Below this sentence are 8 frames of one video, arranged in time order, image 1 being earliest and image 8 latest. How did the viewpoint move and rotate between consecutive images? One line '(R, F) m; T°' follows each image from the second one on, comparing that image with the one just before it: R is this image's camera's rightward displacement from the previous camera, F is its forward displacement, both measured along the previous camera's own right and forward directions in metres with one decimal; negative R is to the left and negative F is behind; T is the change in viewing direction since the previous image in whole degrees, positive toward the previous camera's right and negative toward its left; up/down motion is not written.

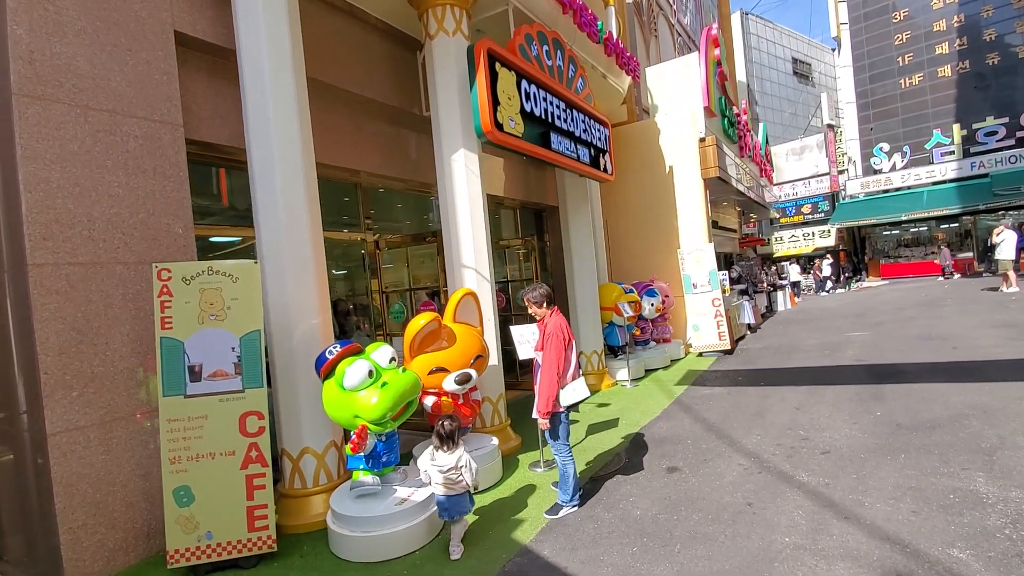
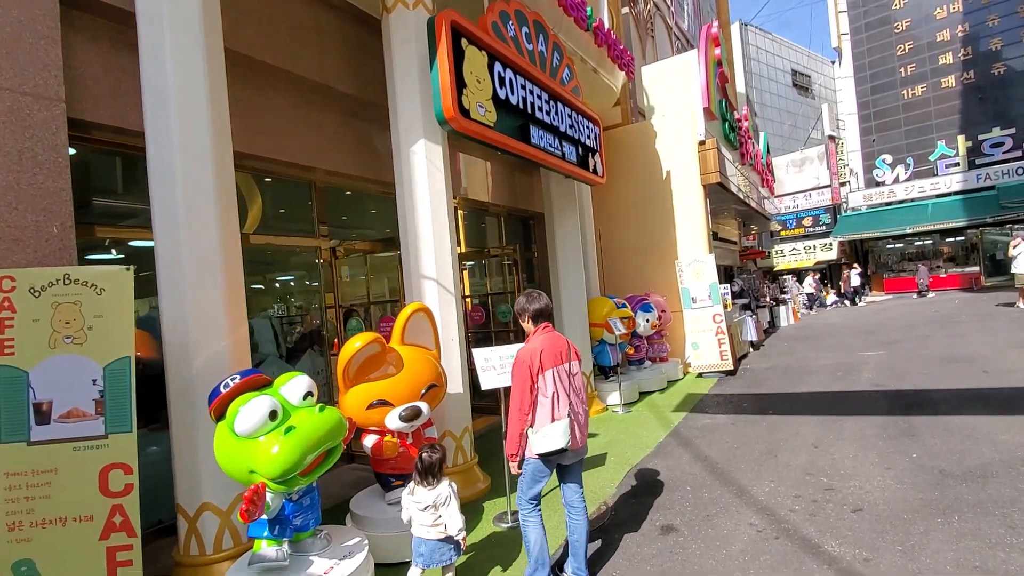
(+0.3, +0.8) m; 0°
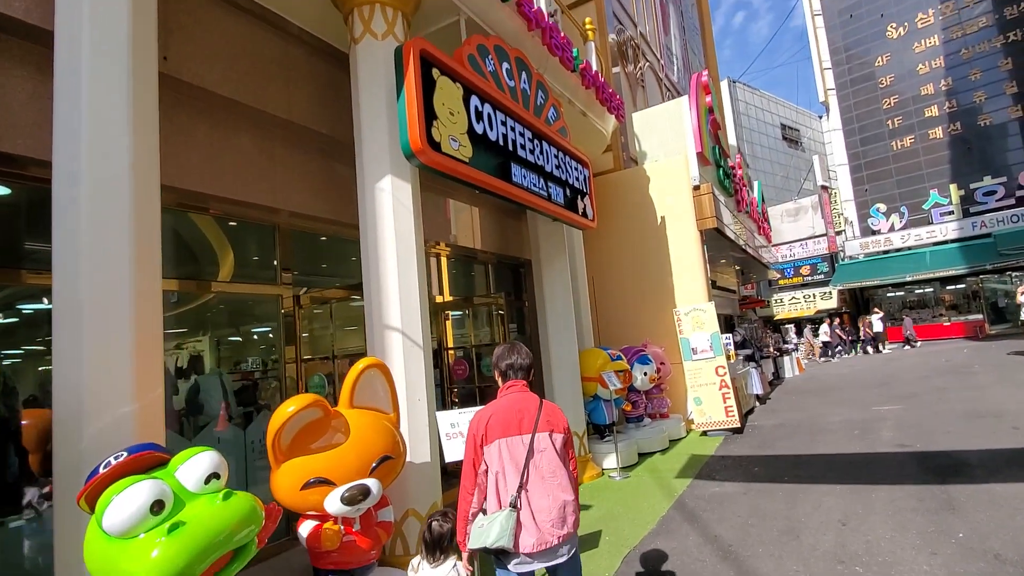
(+0.2, +0.5) m; 0°
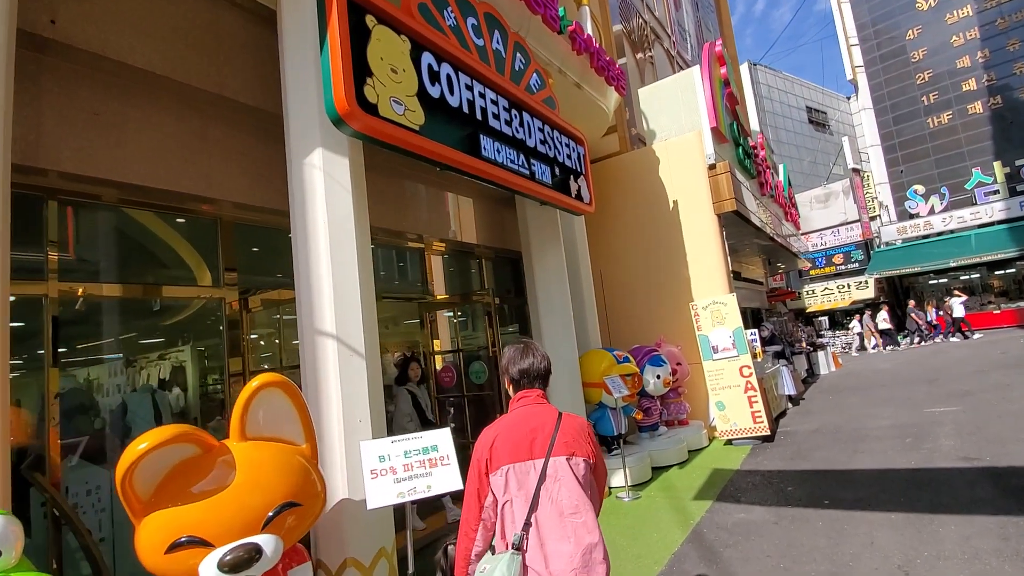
(+0.4, +0.8) m; -3°
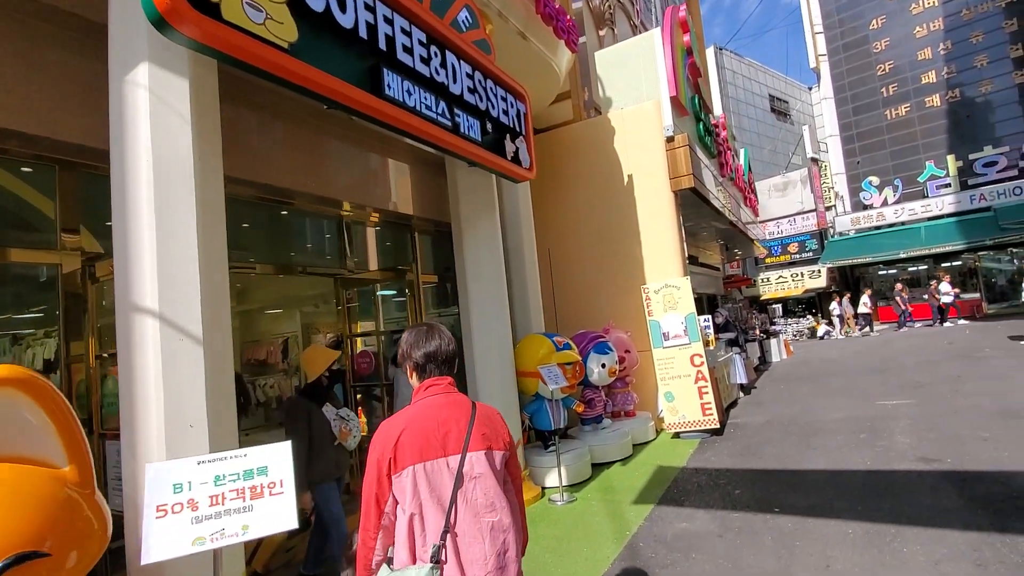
(+0.4, +0.7) m; +4°
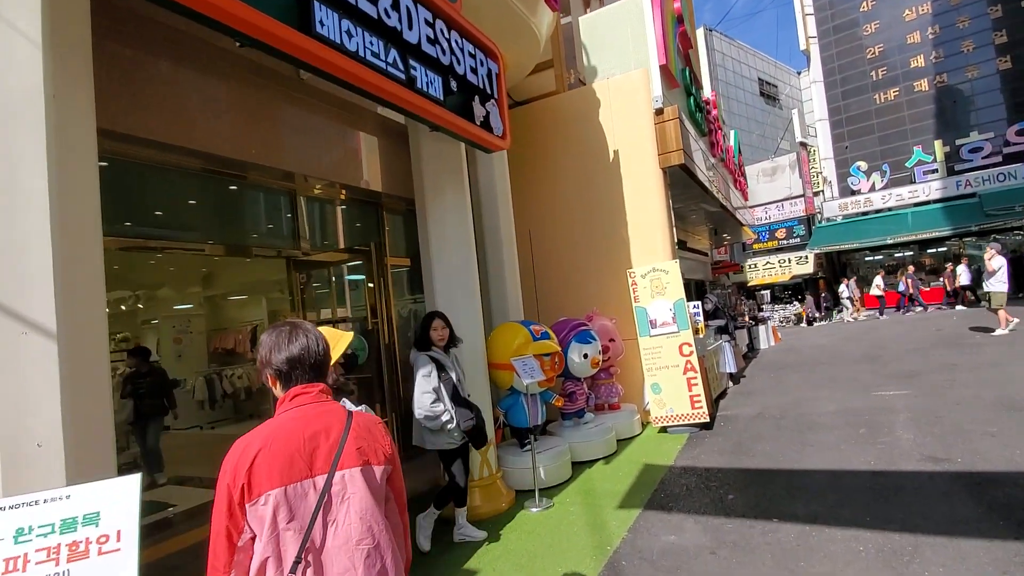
(+0.1, +0.5) m; +1°
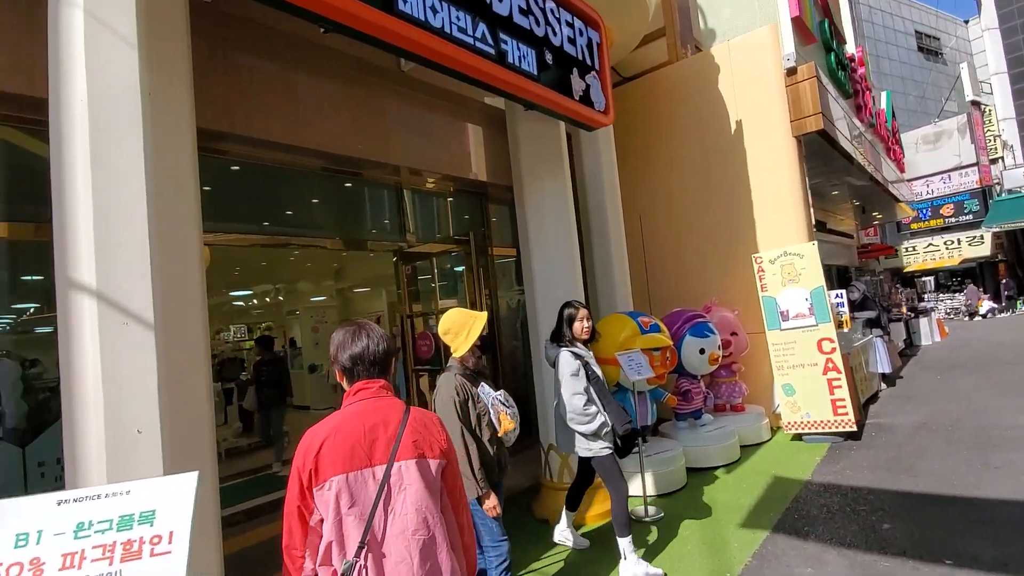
(+0.1, +0.3) m; -13°
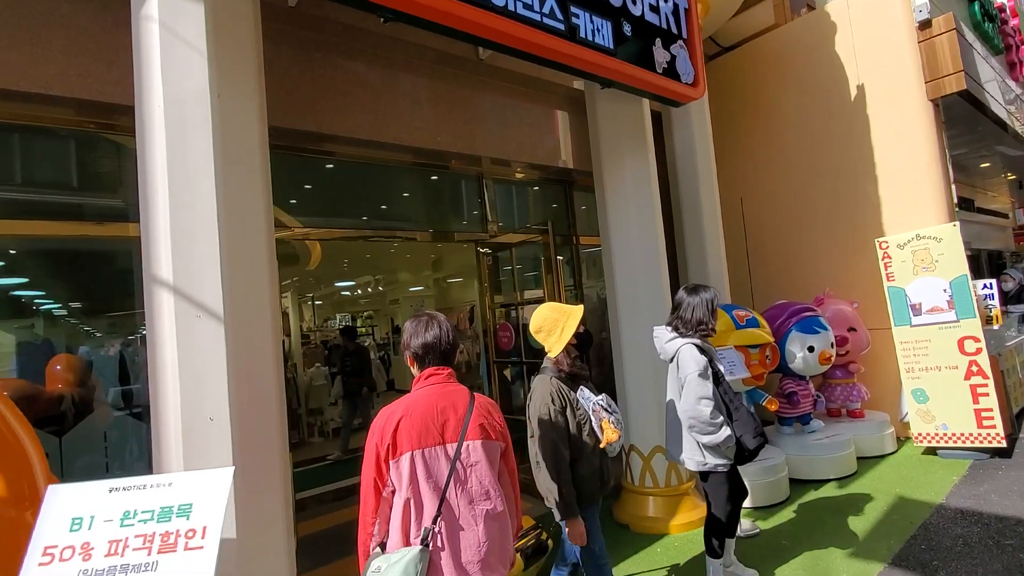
(+0.1, +0.2) m; -11°
